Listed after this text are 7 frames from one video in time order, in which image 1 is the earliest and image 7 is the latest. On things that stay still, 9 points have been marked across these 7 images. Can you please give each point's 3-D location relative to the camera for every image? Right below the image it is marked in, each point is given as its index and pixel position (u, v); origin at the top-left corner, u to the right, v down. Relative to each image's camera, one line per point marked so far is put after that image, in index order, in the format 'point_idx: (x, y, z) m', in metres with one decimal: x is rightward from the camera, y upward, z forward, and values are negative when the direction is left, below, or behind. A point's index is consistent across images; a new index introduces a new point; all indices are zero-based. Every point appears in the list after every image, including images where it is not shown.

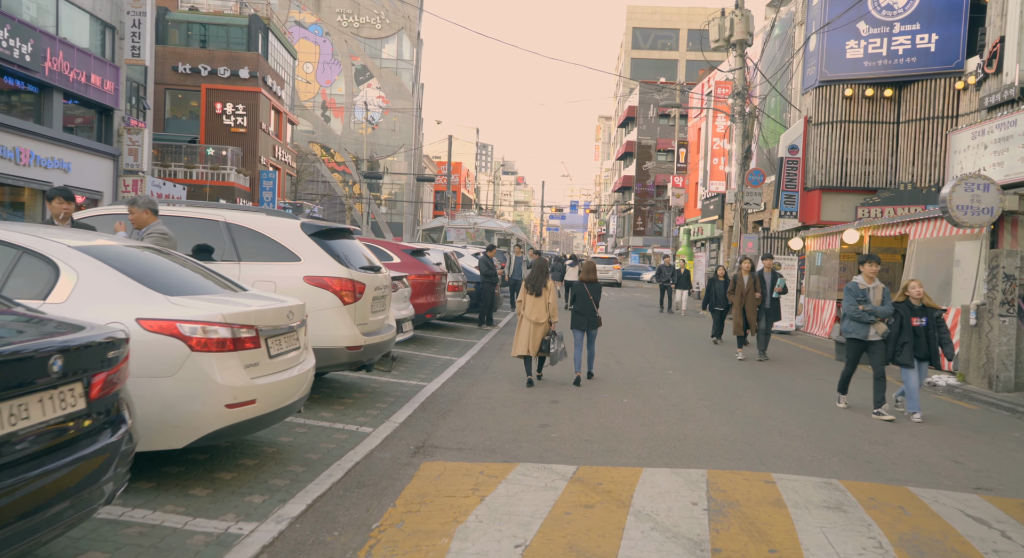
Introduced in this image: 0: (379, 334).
0: (-1.3, -0.5, +7.5) m
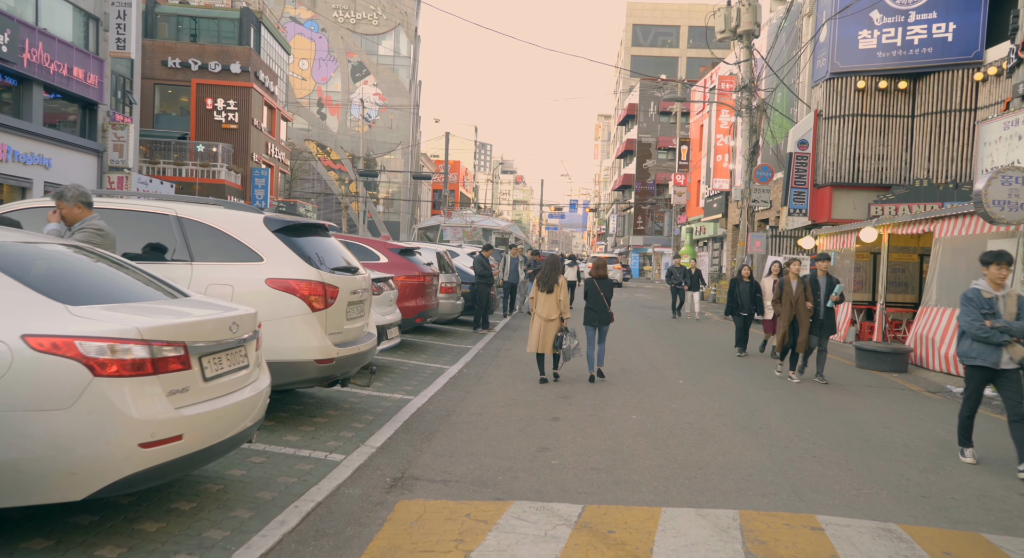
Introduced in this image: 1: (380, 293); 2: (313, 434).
0: (-1.4, -0.5, +6.6) m
1: (-1.5, -0.2, +9.1) m
2: (-1.6, -1.3, +6.2) m
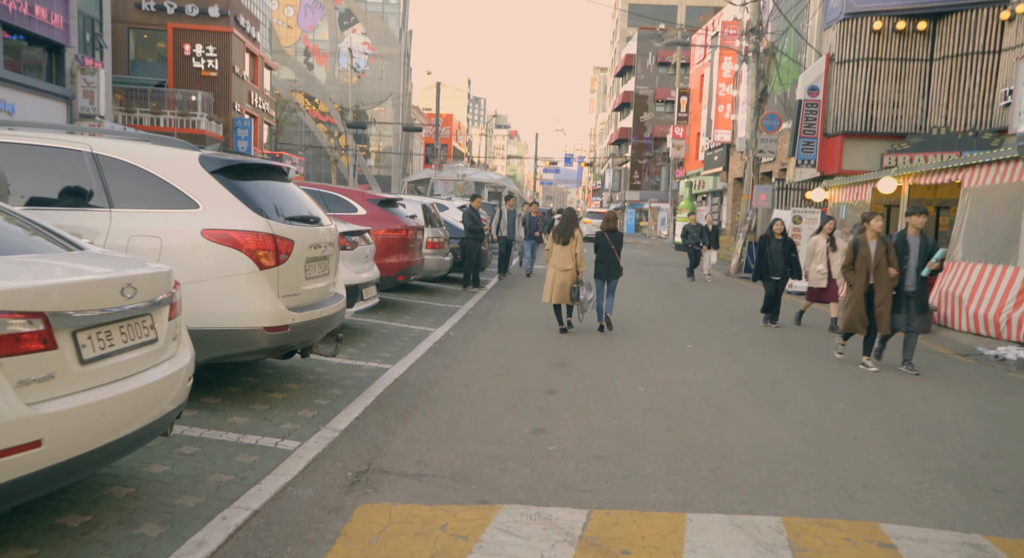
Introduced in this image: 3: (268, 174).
0: (-1.4, -0.2, +5.6) m
1: (-1.6, +0.3, +8.1) m
2: (-1.7, -0.9, +5.2) m
3: (-1.8, +0.8, +5.7) m
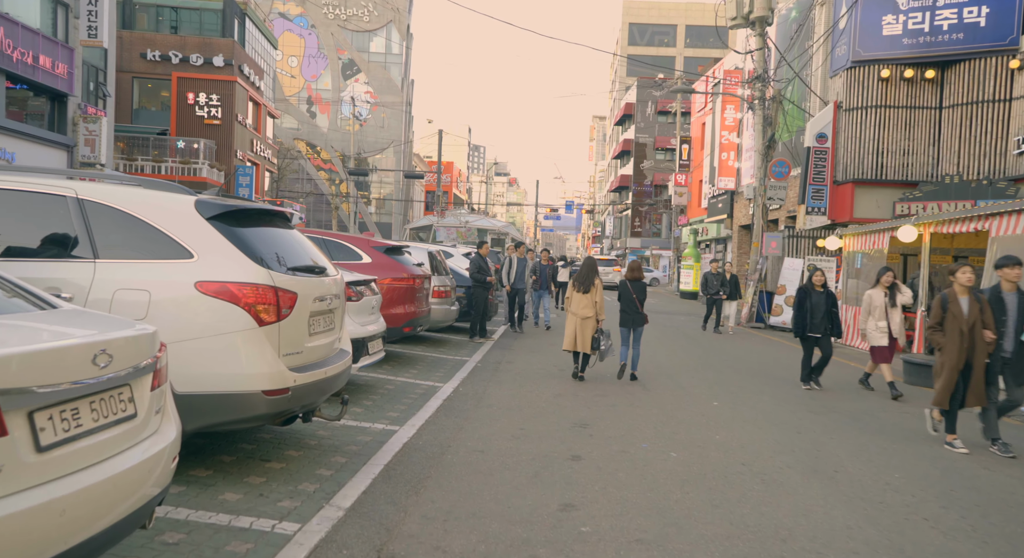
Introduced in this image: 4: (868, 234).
0: (-1.3, -0.6, +5.1) m
1: (-1.5, -0.2, +7.6) m
2: (-1.5, -1.3, +4.6) m
3: (-1.7, +0.4, +5.3) m
4: (+7.1, +0.9, +15.3) m
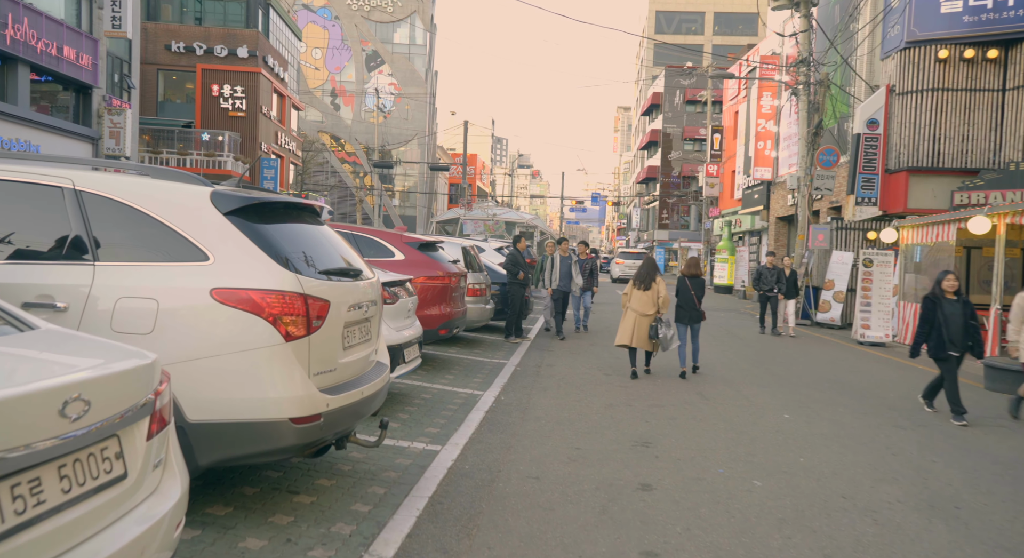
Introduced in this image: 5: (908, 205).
0: (-0.9, -0.6, +4.4) m
1: (-1.0, -0.2, +6.9) m
2: (-1.1, -1.3, +3.9) m
3: (-1.3, +0.4, +4.6) m
4: (+7.8, +1.0, +14.3) m
5: (+9.3, +1.8, +18.1) m
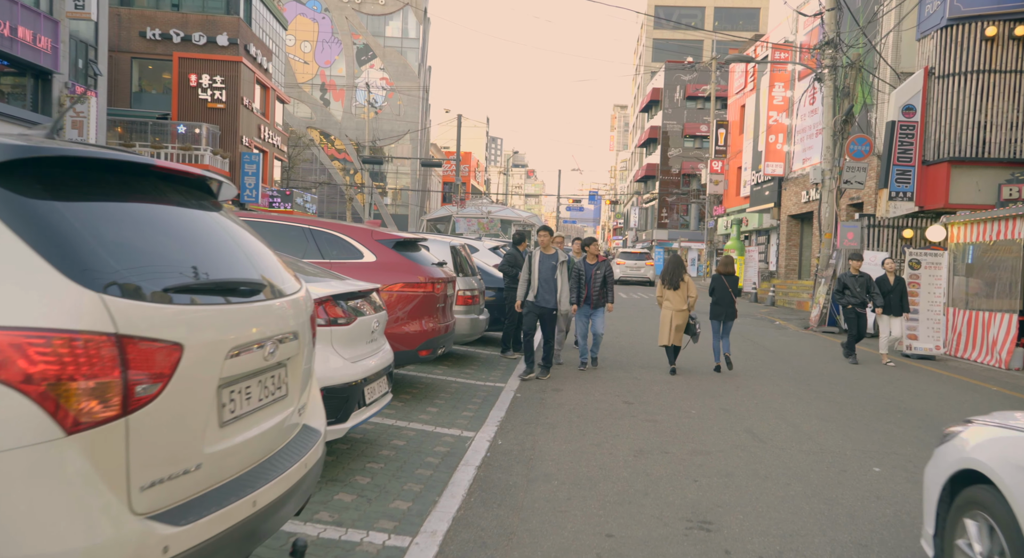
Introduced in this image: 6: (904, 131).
0: (-0.9, -0.7, +2.5) m
1: (-1.0, -0.3, +5.0) m
2: (-1.1, -1.4, +2.1) m
3: (-1.2, +0.3, +2.7) m
4: (+7.8, +0.9, +12.5) m
5: (+9.3, +1.7, +16.3) m
6: (+8.7, +3.3, +17.0) m
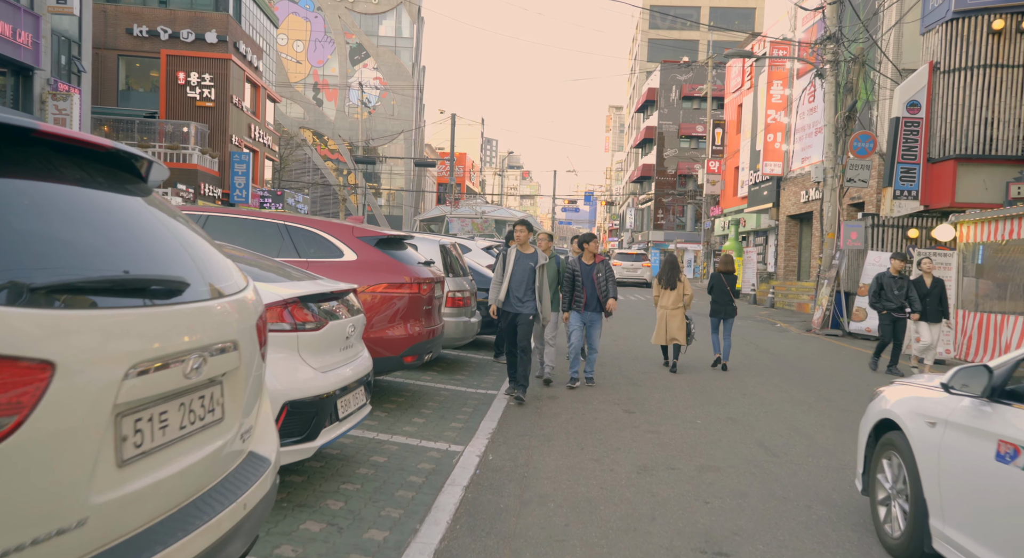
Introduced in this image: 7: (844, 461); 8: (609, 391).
0: (-0.9, -0.7, +2.0) m
1: (-1.1, -0.3, +4.5) m
2: (-1.1, -1.4, +1.5) m
3: (-1.3, +0.3, +2.1) m
4: (+7.7, +0.9, +12.0) m
5: (+9.2, +1.7, +15.8) m
6: (+8.6, +3.2, +16.5) m
7: (+2.5, -1.4, +5.9) m
8: (+1.1, -1.3, +8.7) m
